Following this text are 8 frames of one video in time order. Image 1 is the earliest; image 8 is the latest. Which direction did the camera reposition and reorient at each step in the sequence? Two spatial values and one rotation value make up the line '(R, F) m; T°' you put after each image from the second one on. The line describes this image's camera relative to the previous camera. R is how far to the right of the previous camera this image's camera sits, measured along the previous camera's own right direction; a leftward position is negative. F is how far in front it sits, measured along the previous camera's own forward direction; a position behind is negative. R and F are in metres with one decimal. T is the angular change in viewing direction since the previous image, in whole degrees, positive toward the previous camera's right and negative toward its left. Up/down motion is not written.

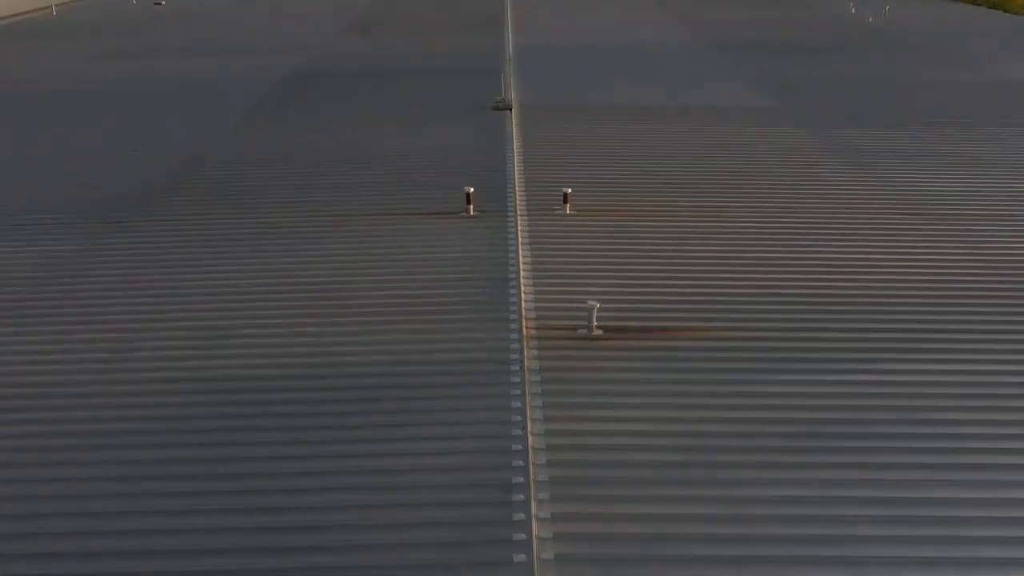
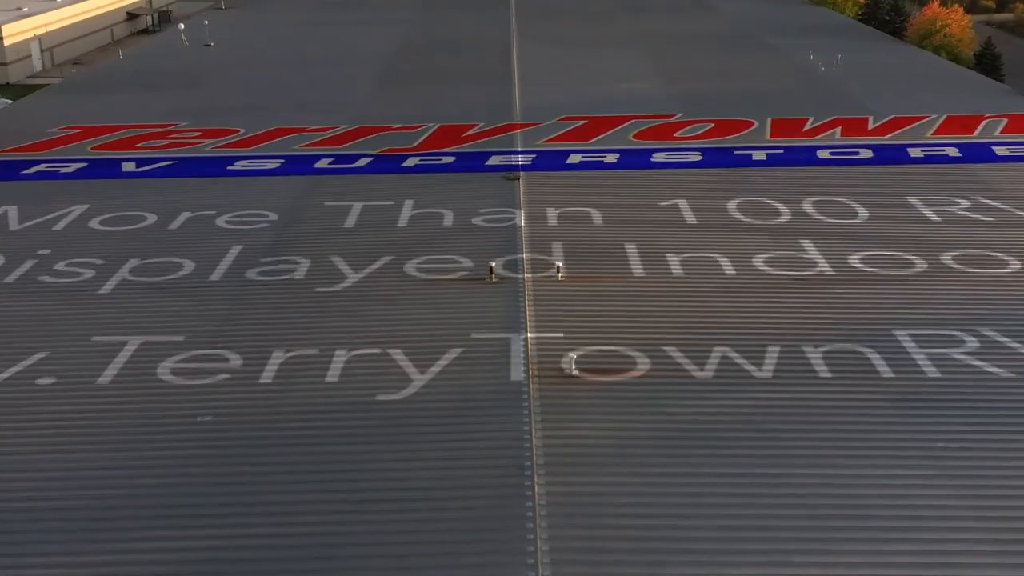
(0.0, -1.5) m; 0°
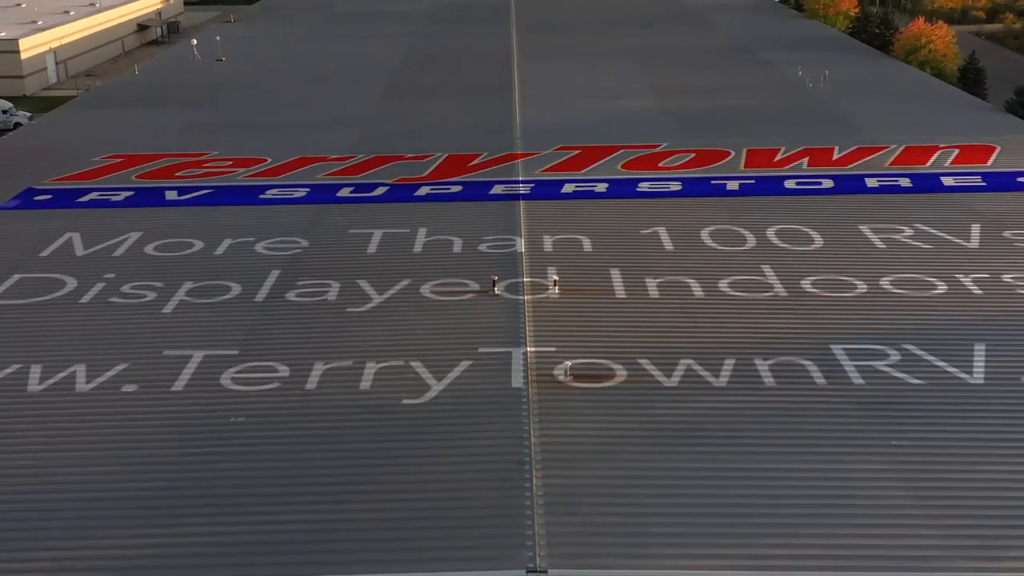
(0.0, -0.8) m; 0°
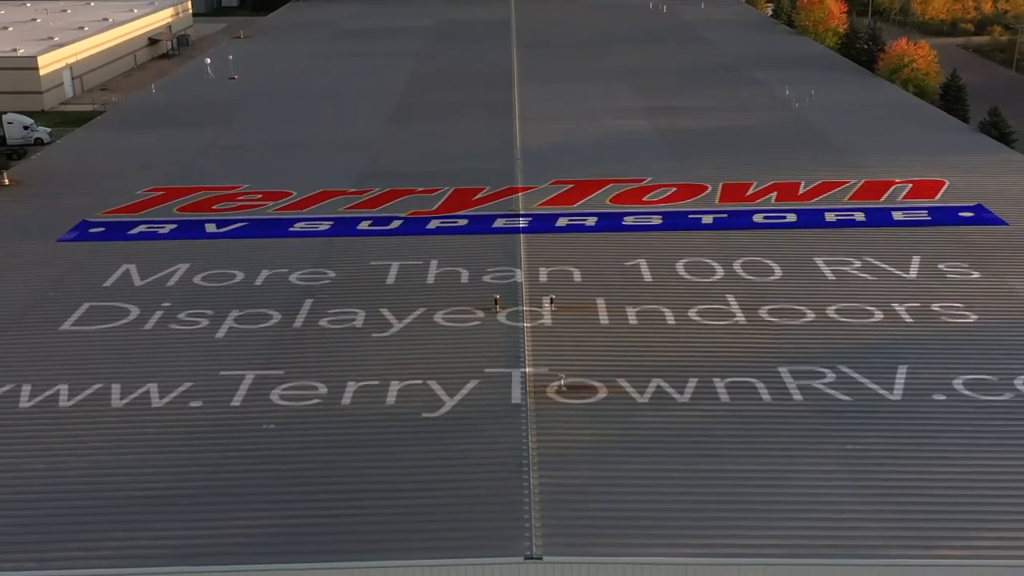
(0.0, -0.9) m; 0°
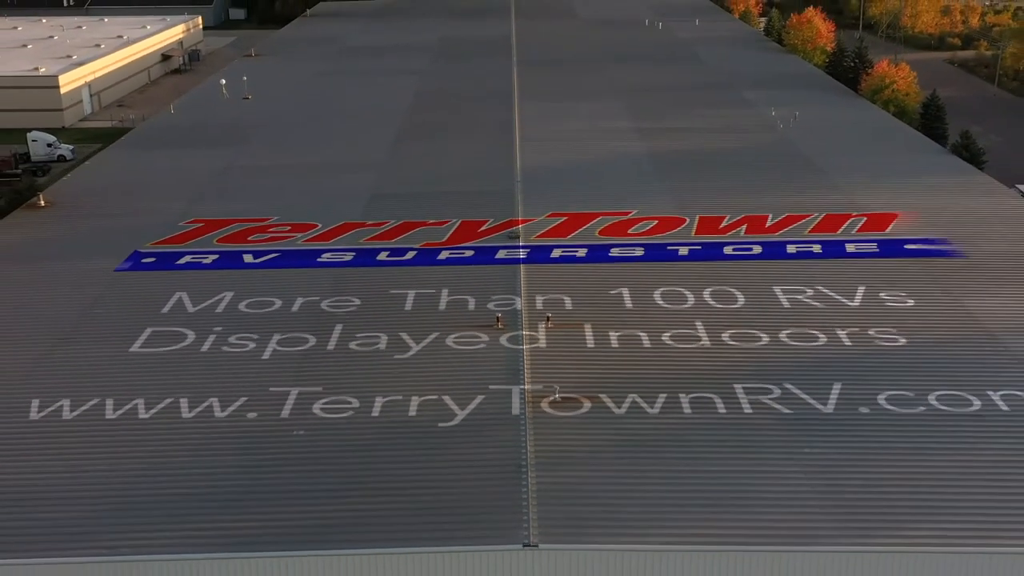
(0.0, -1.1) m; 0°
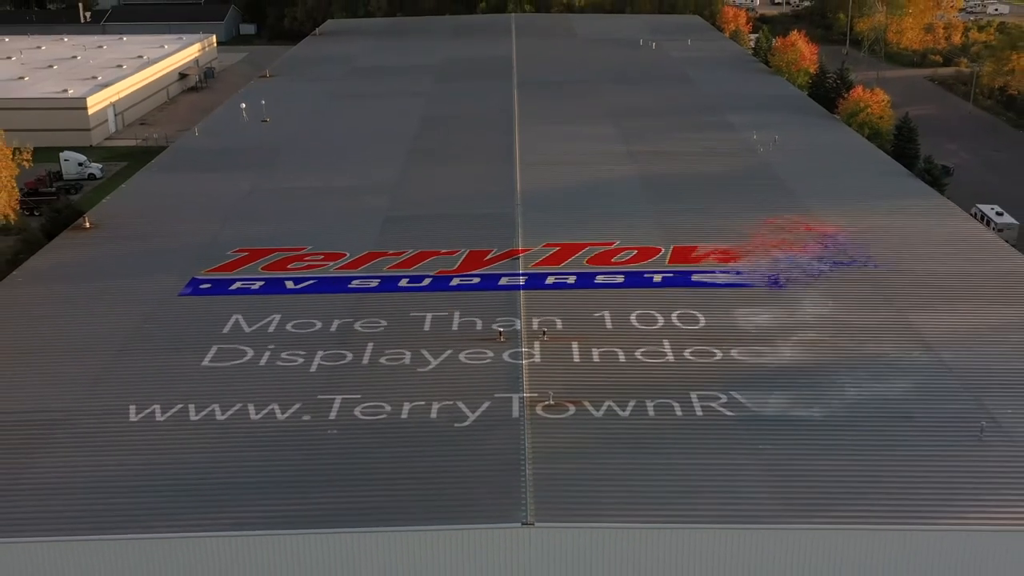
(0.0, -1.7) m; 0°
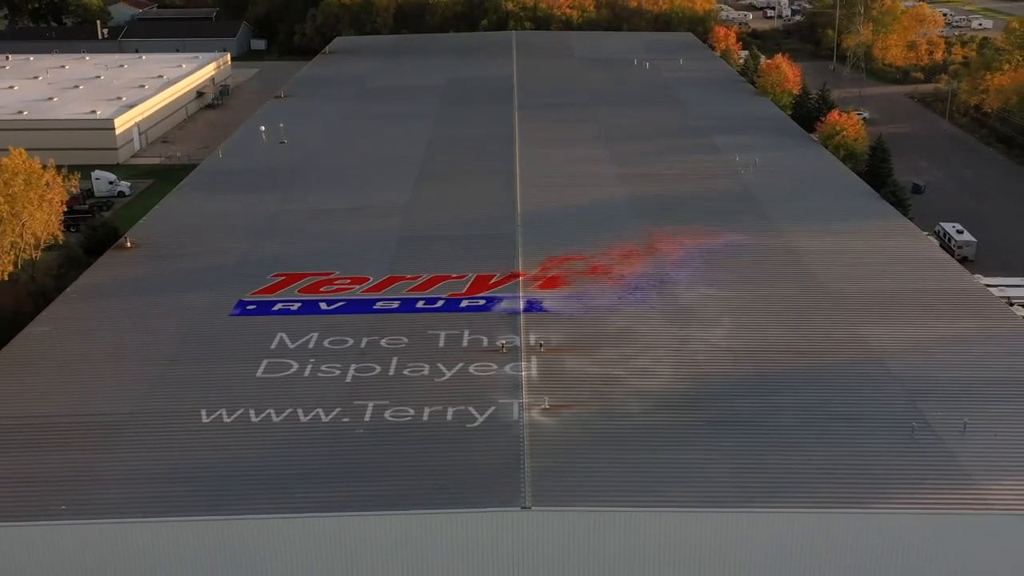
(0.0, -1.9) m; 0°
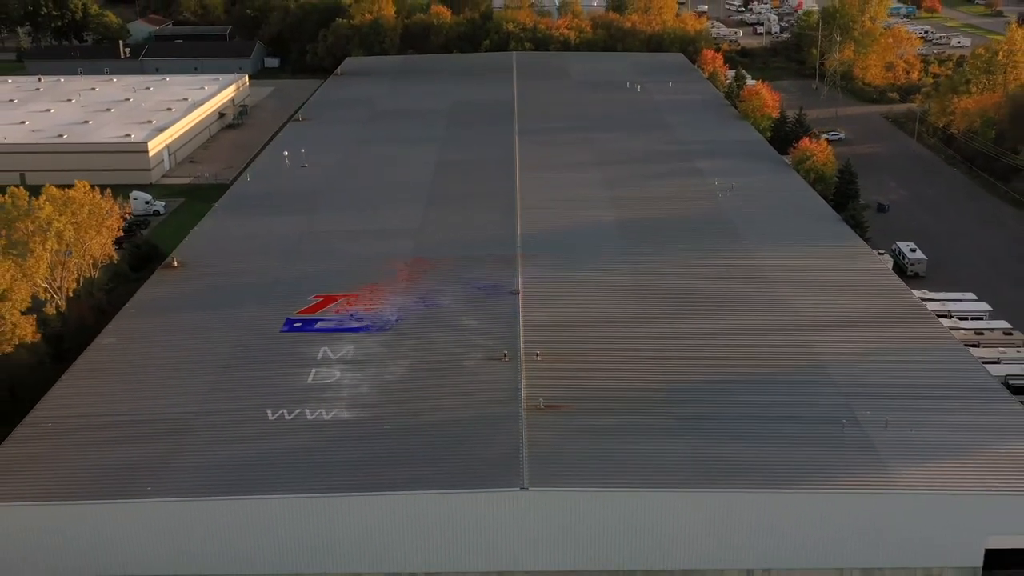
(0.0, -2.7) m; 0°
